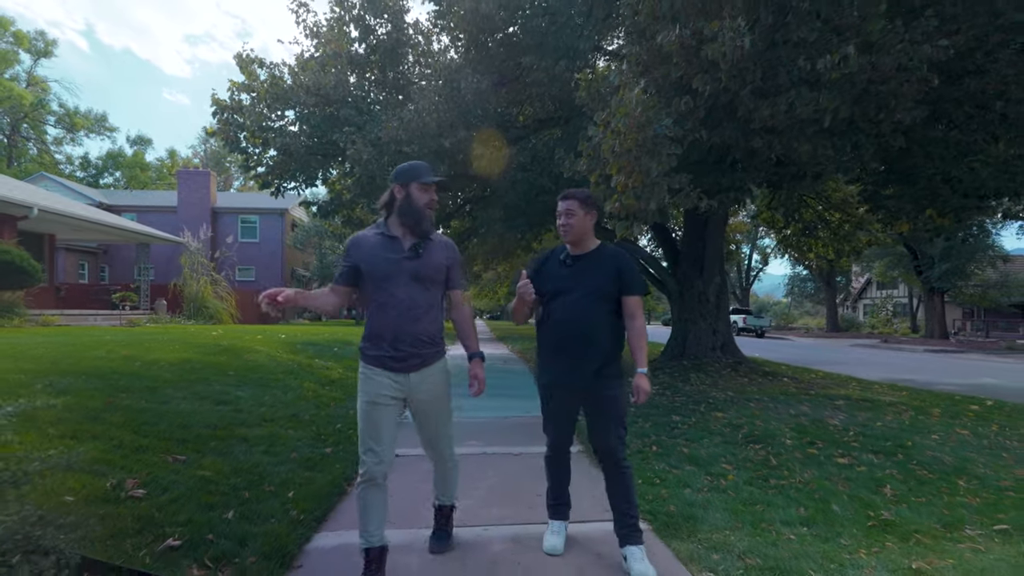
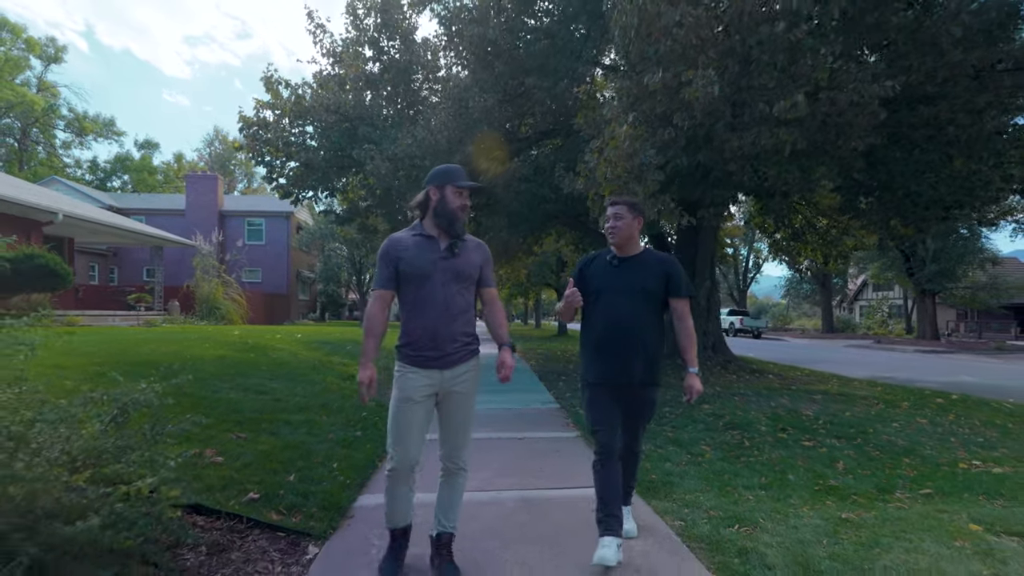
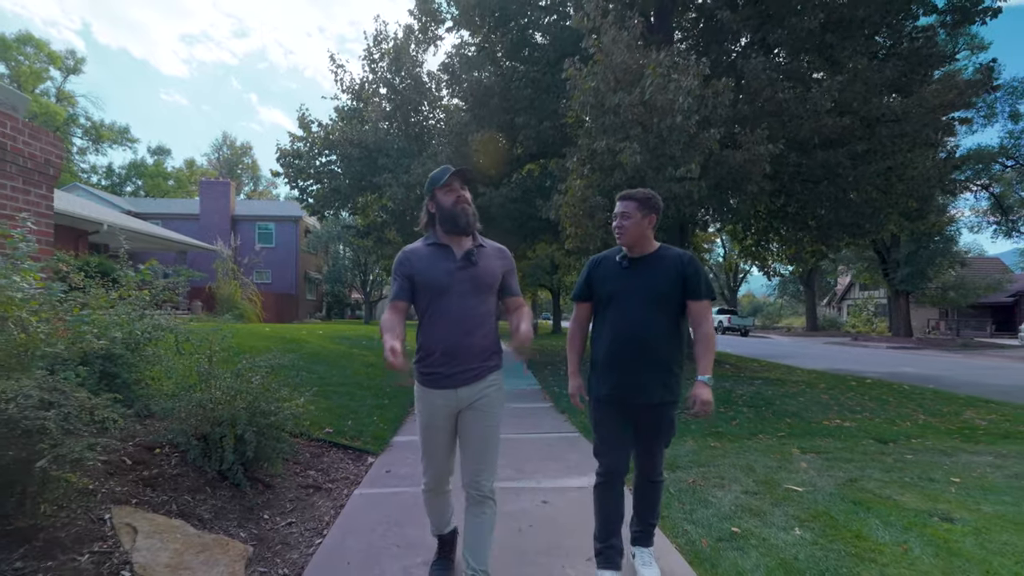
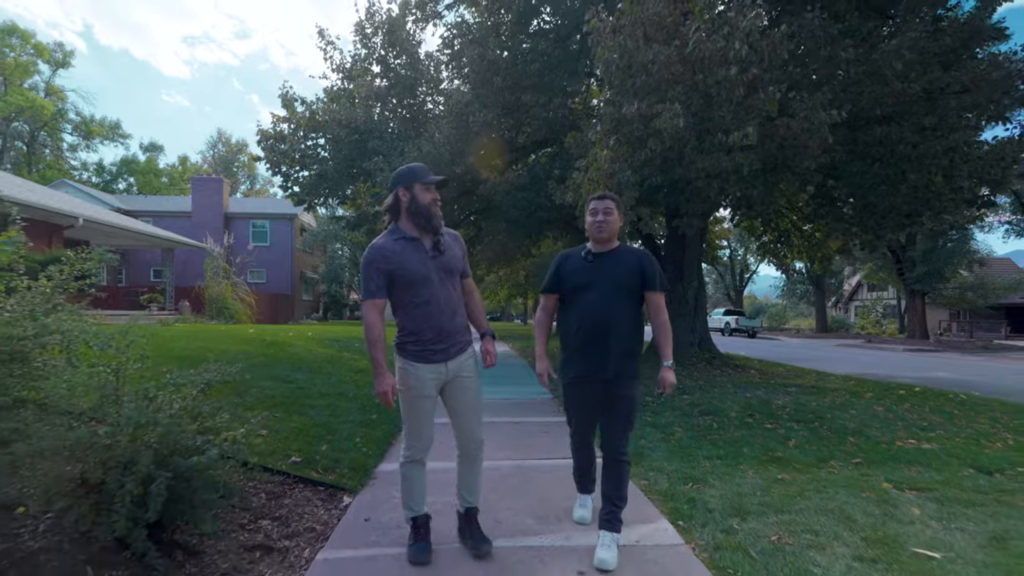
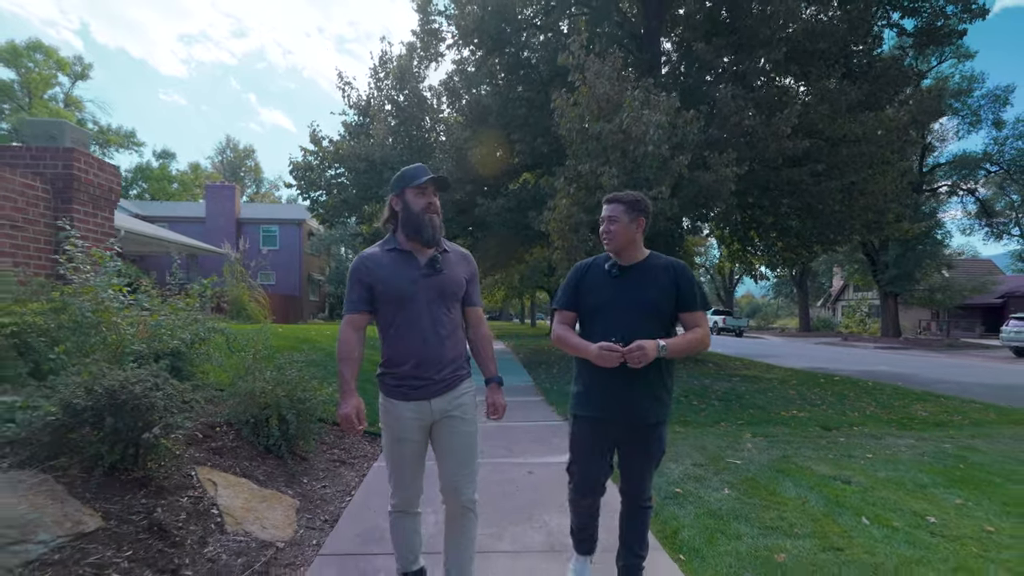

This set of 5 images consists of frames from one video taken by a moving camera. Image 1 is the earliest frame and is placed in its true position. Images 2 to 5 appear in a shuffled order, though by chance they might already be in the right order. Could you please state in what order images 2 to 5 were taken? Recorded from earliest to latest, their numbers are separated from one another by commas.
2, 4, 3, 5
